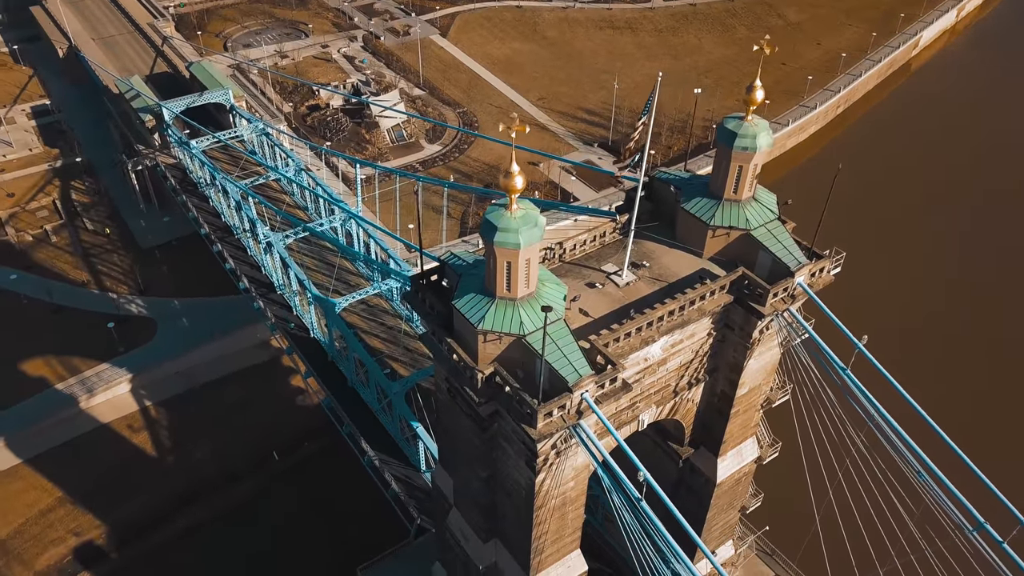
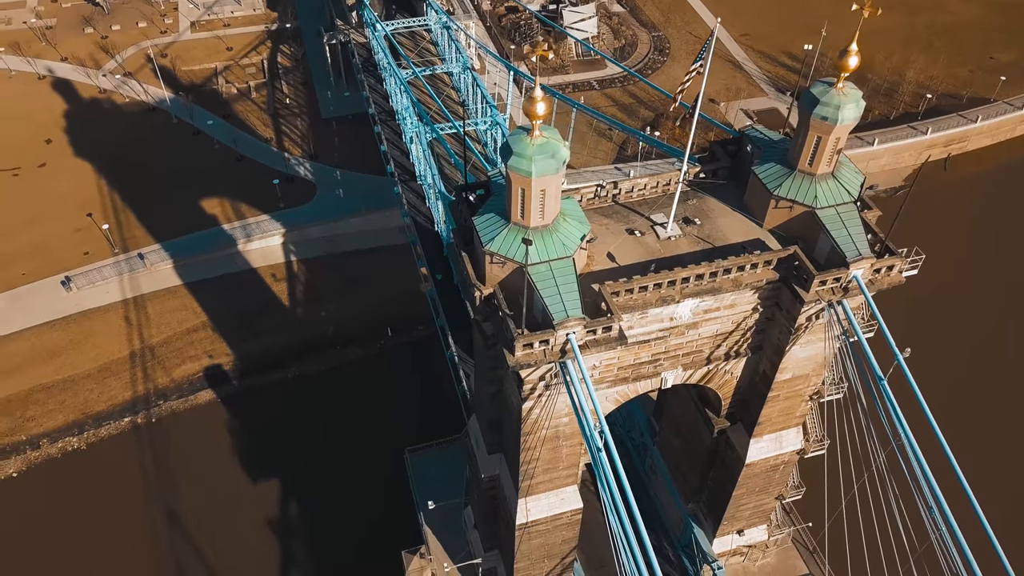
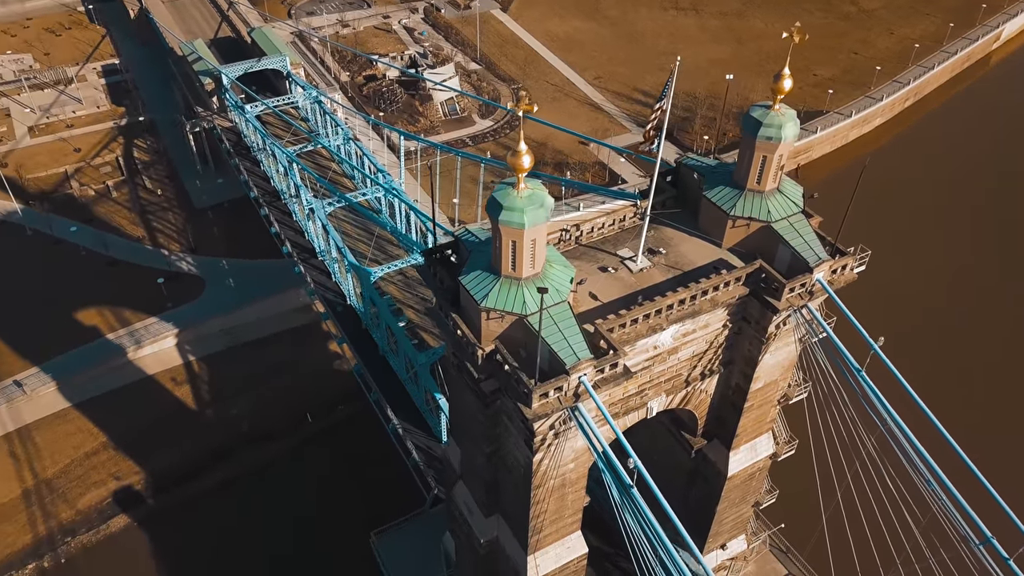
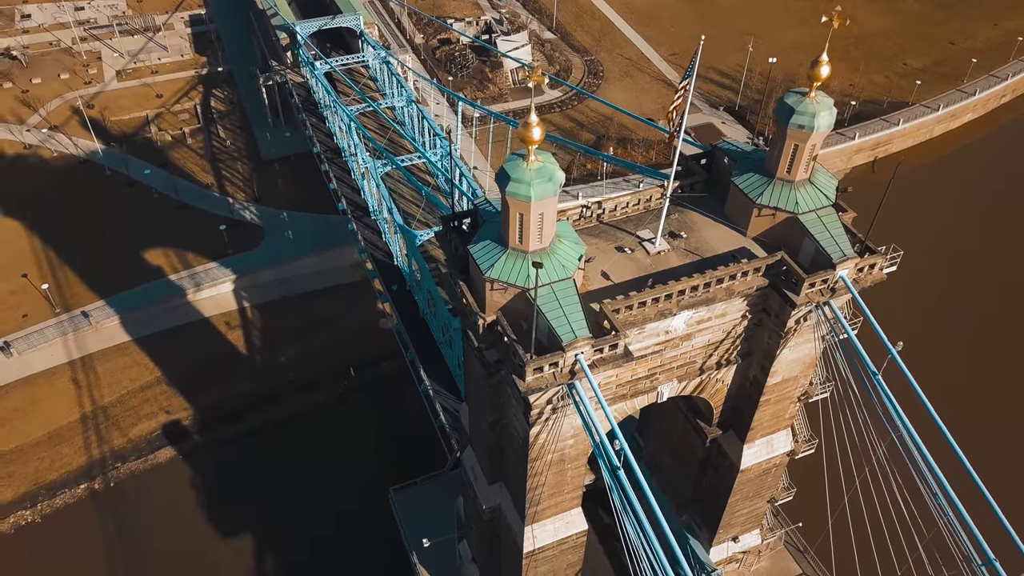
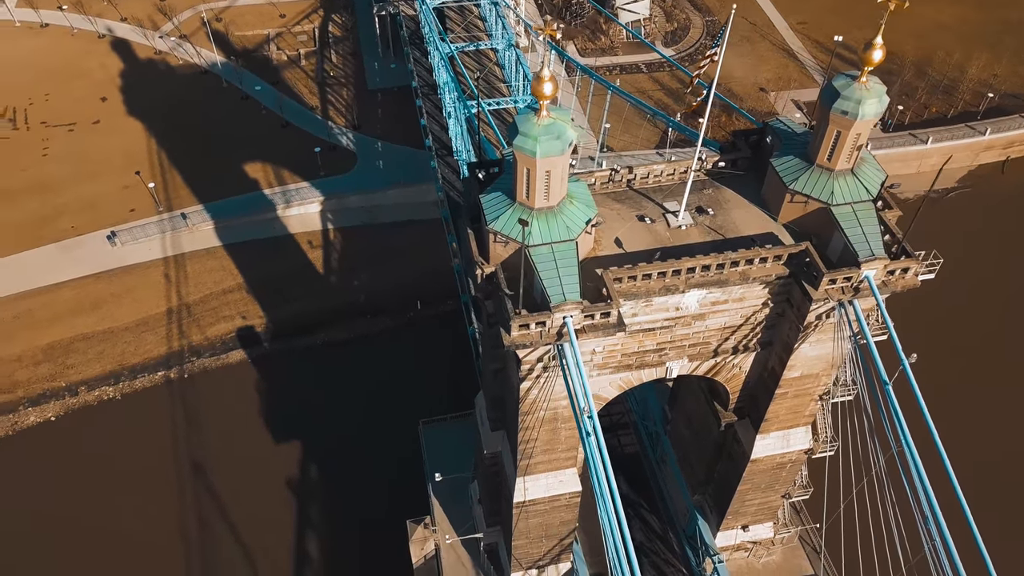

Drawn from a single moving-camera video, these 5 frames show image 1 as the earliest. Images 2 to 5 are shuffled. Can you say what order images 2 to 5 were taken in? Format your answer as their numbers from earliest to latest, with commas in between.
3, 4, 2, 5
